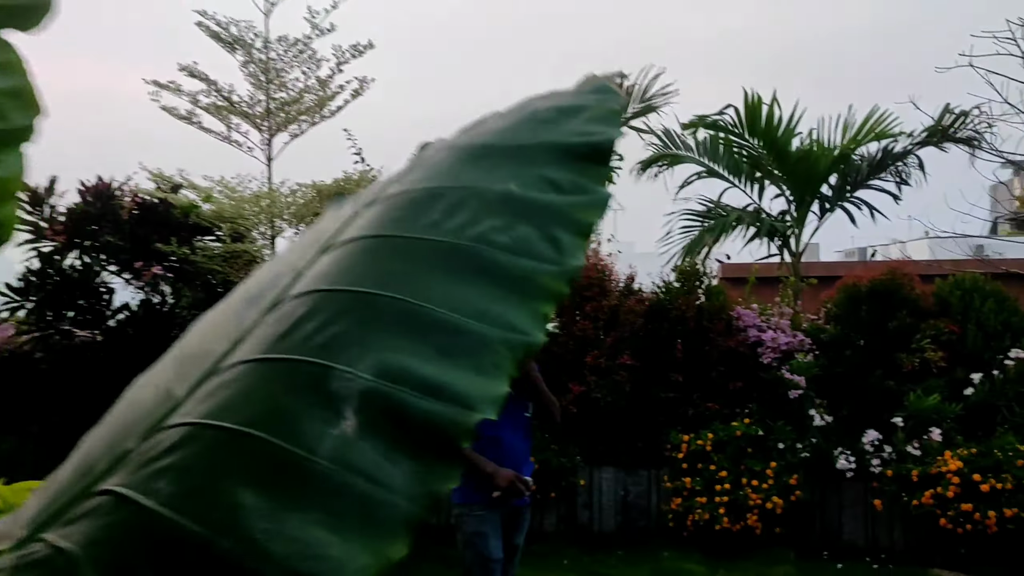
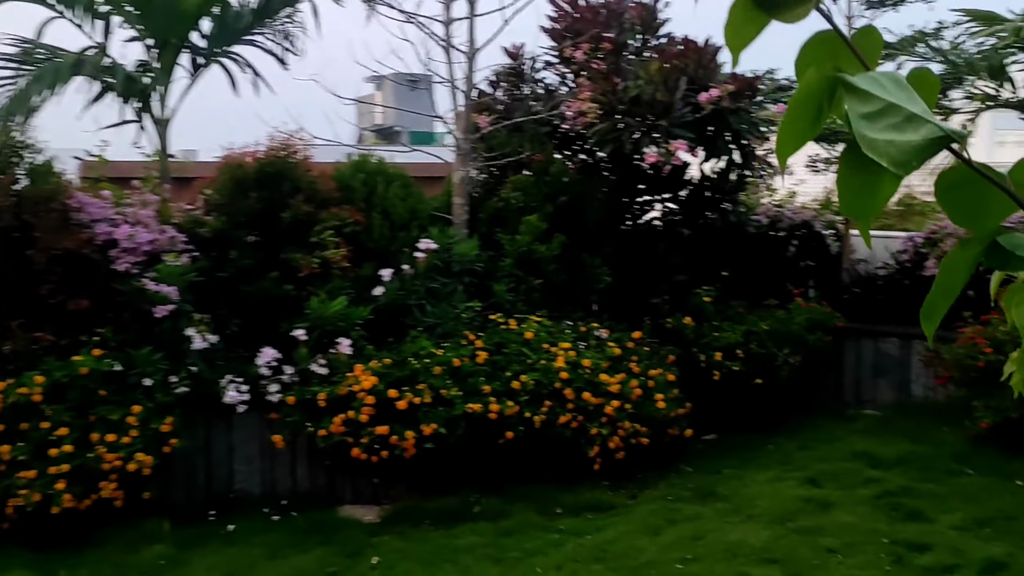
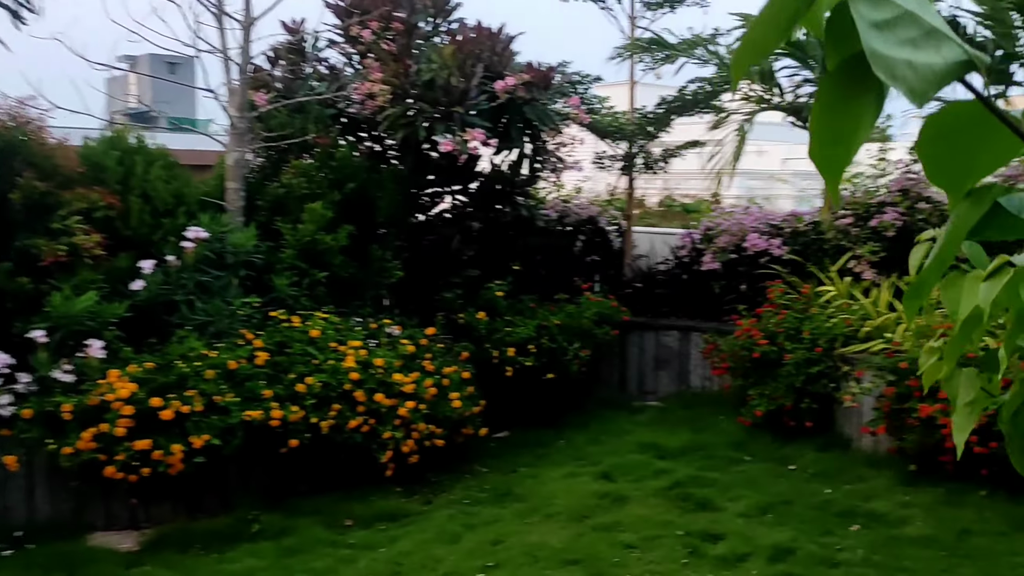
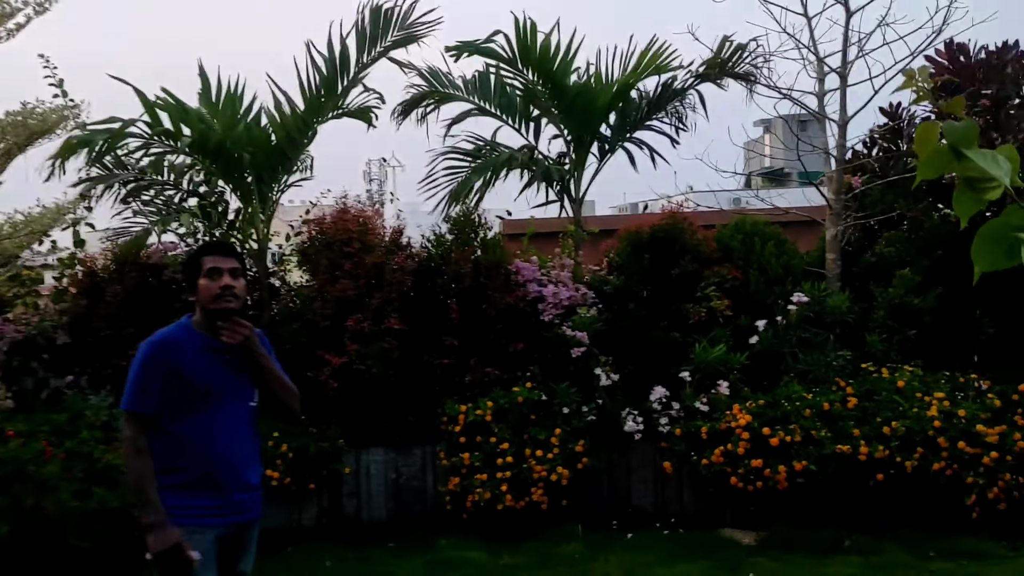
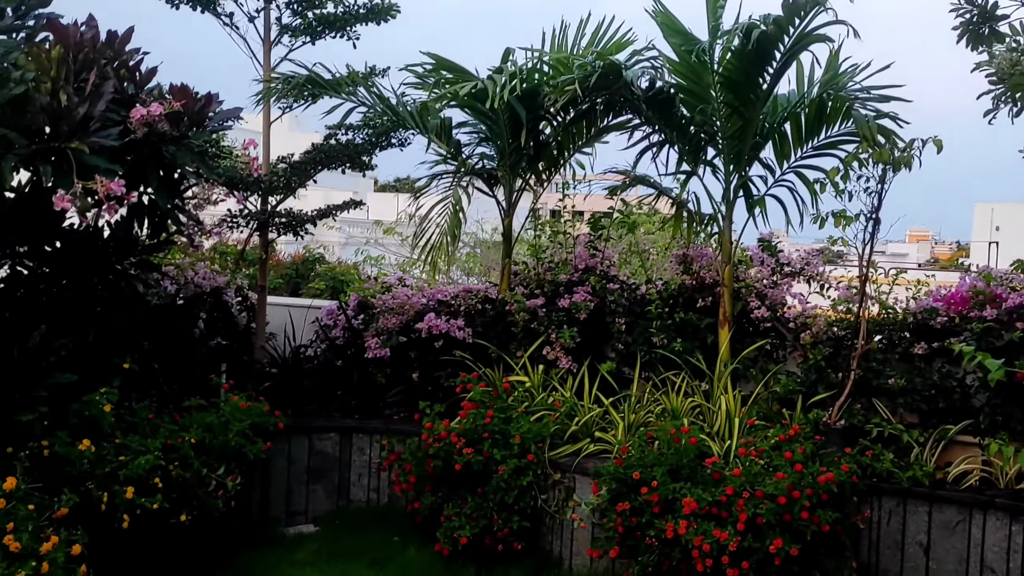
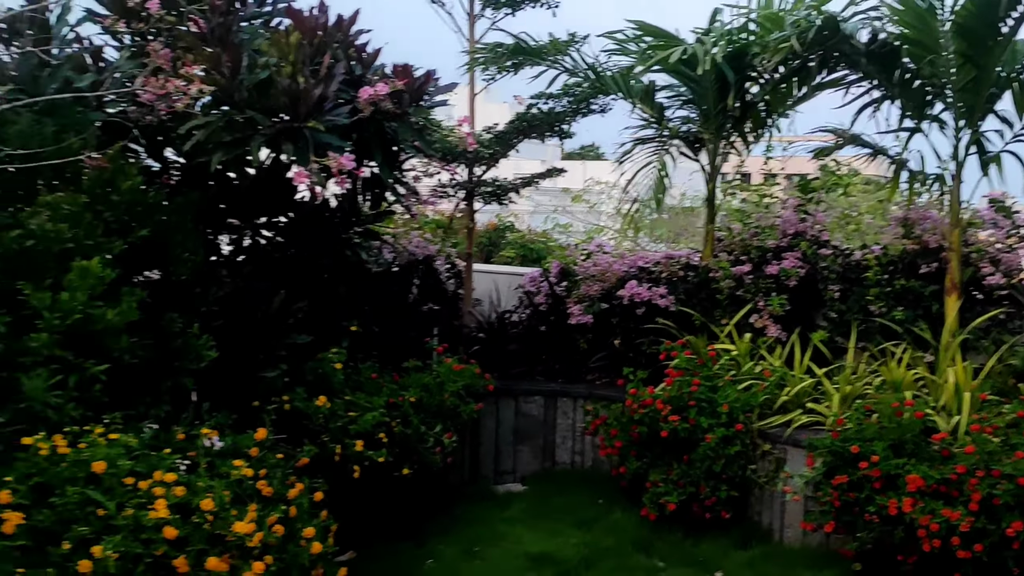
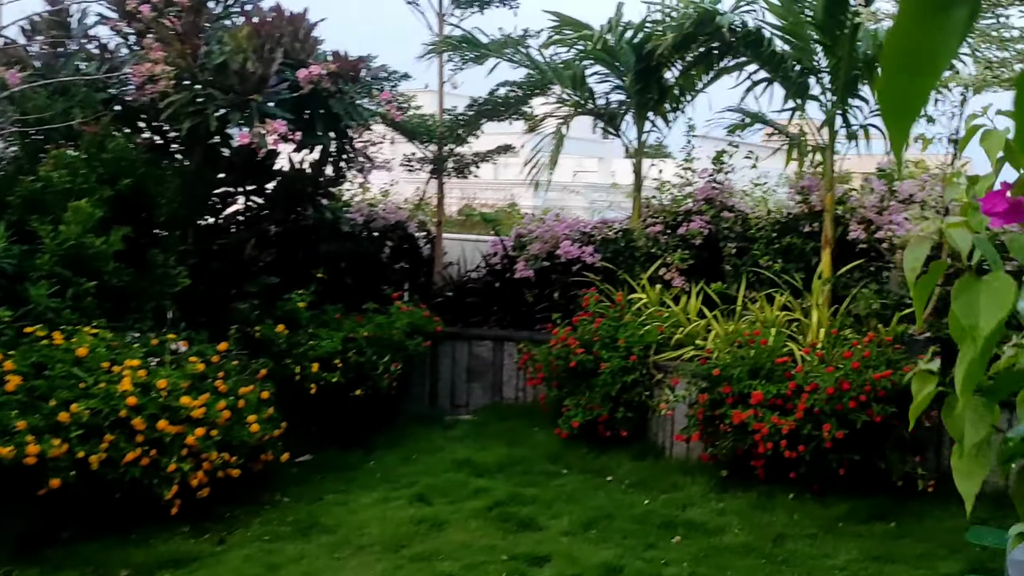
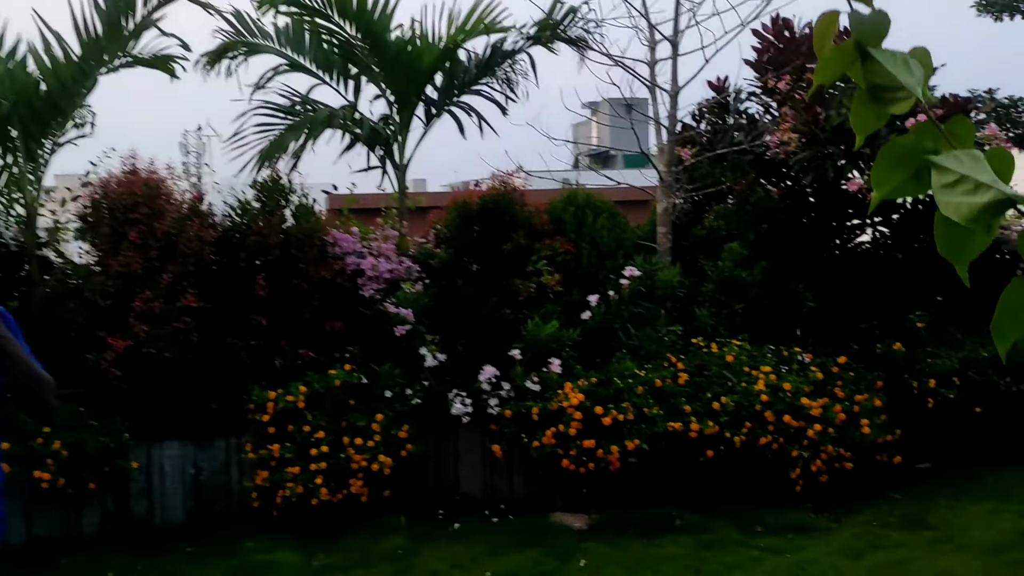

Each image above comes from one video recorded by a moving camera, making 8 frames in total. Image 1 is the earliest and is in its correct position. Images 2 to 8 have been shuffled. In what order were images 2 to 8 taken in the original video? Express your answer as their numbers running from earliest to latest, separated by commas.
4, 8, 2, 3, 7, 5, 6
